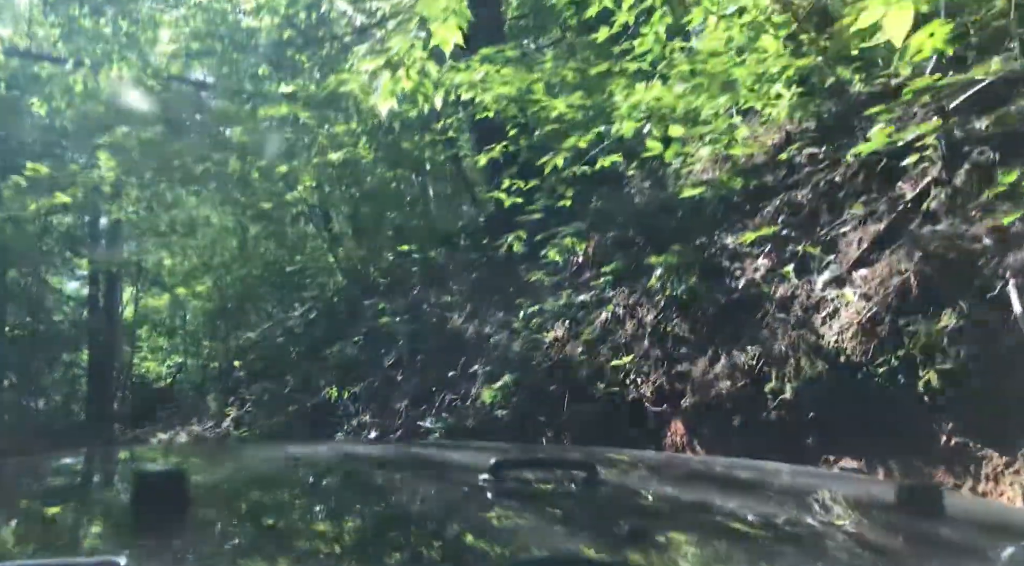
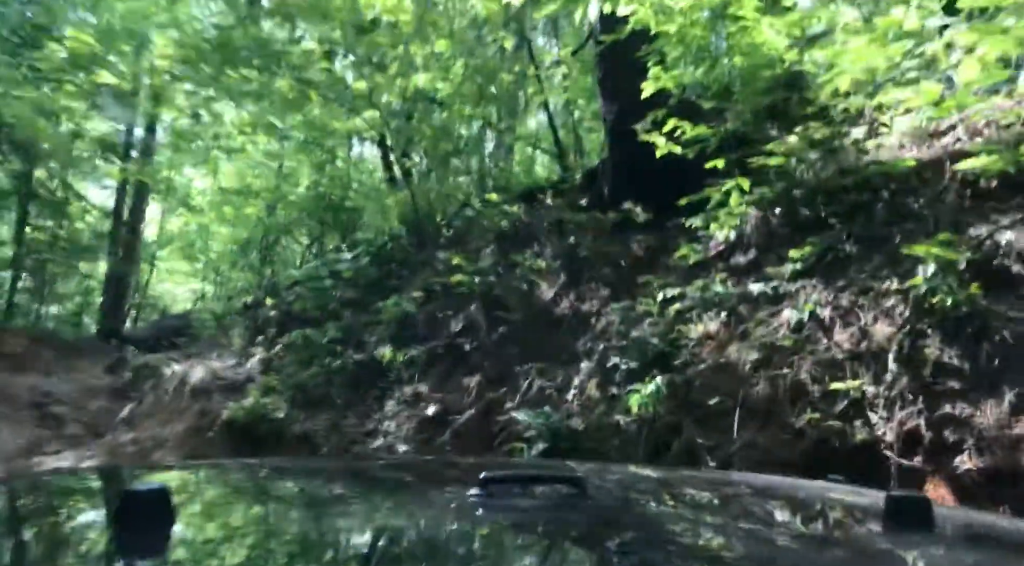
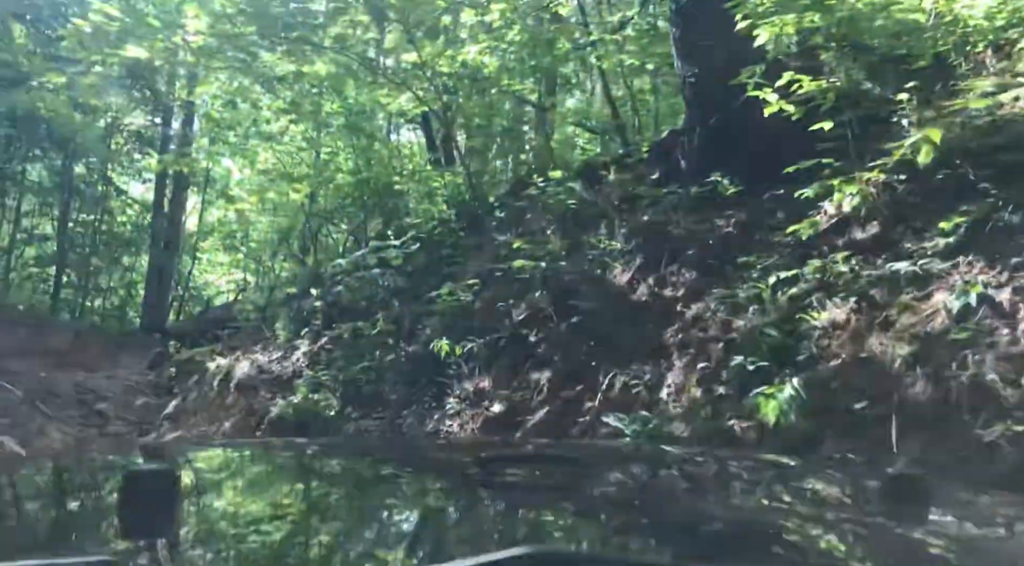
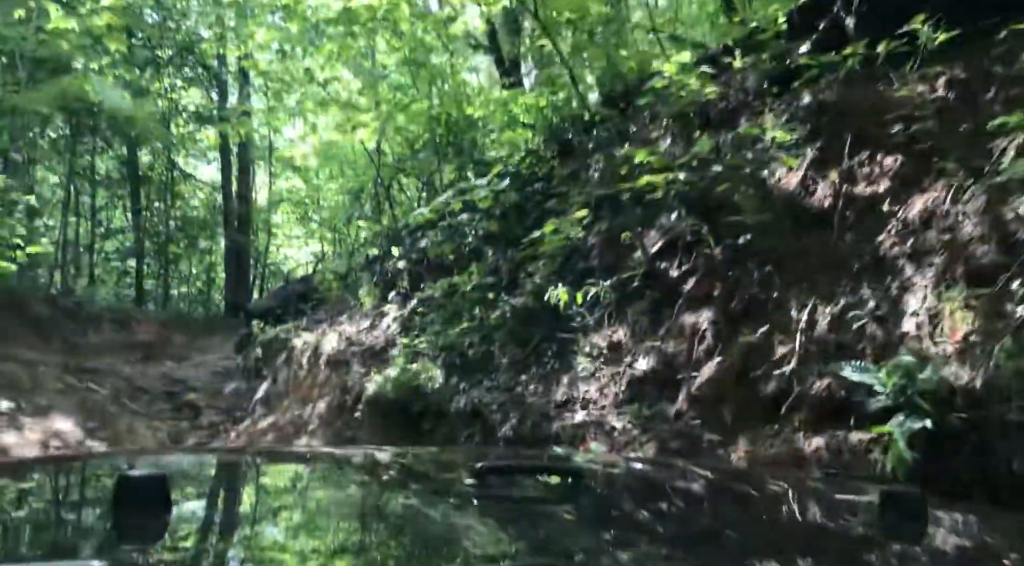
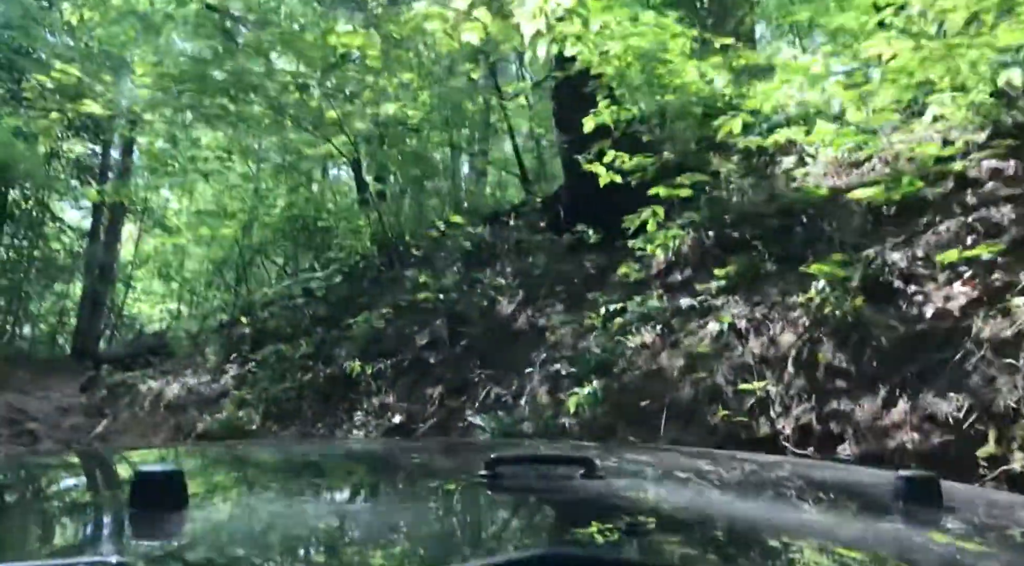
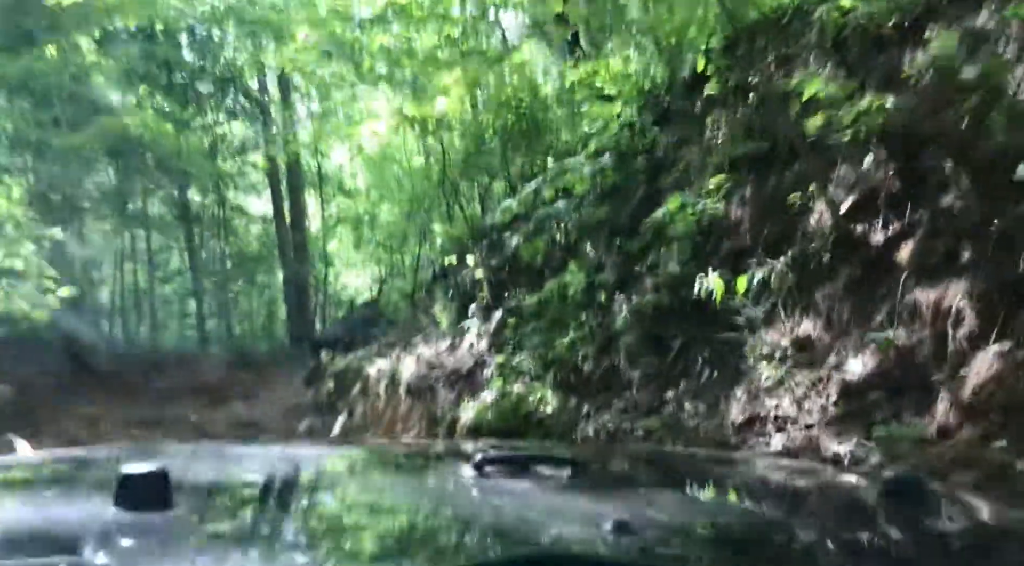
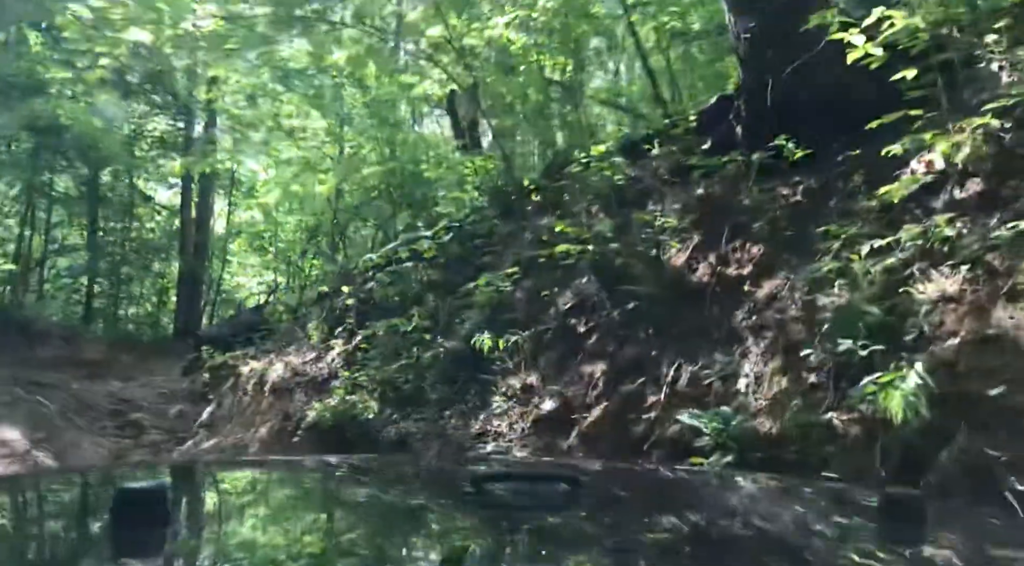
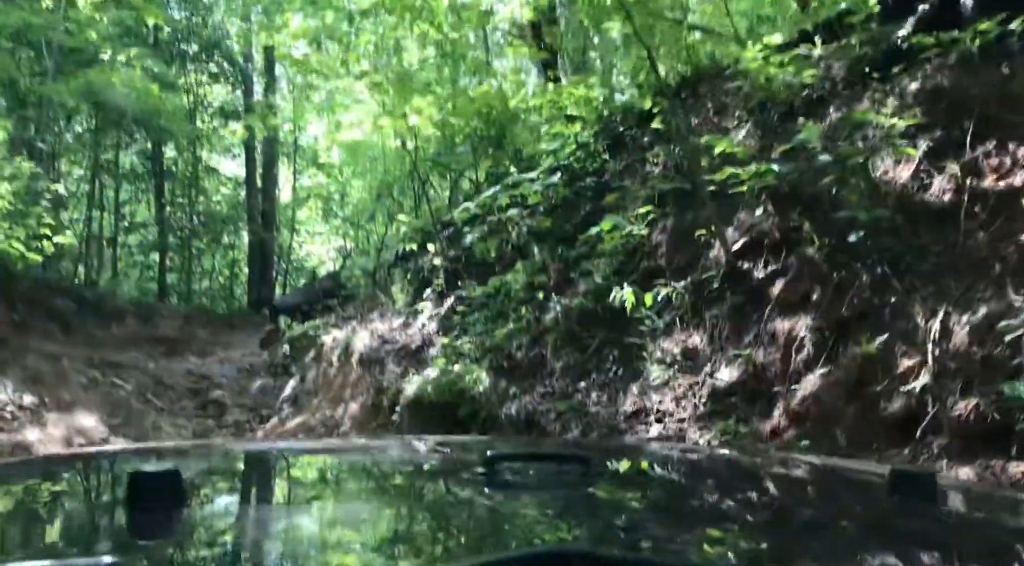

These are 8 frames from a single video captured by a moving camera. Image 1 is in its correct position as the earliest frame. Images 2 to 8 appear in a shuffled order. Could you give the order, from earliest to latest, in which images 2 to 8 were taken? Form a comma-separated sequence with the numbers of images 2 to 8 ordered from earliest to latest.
5, 2, 3, 7, 4, 8, 6
